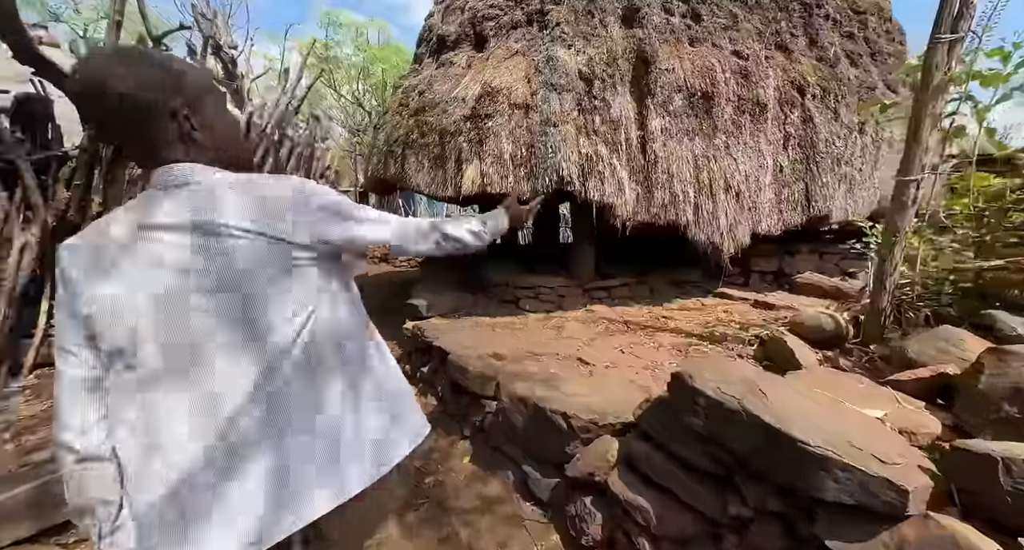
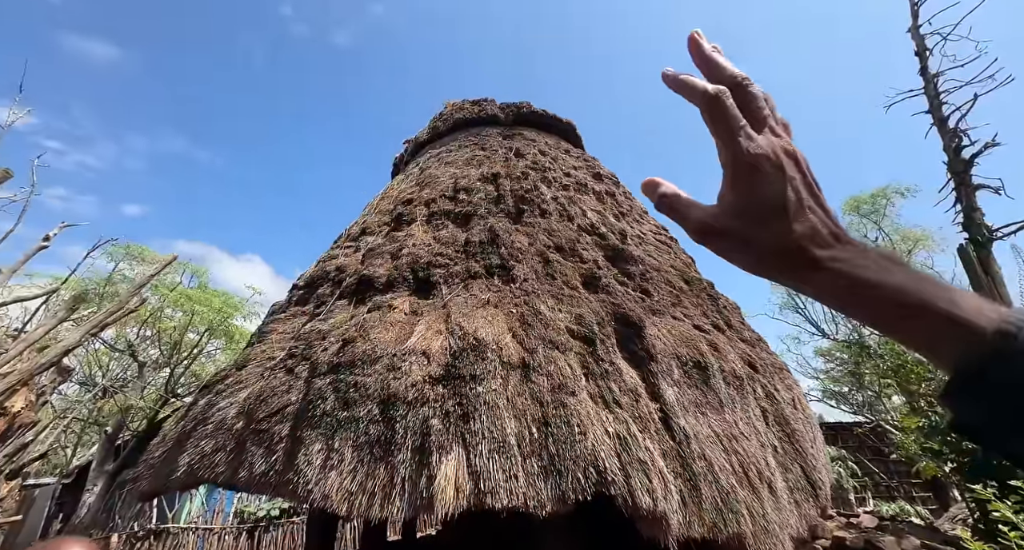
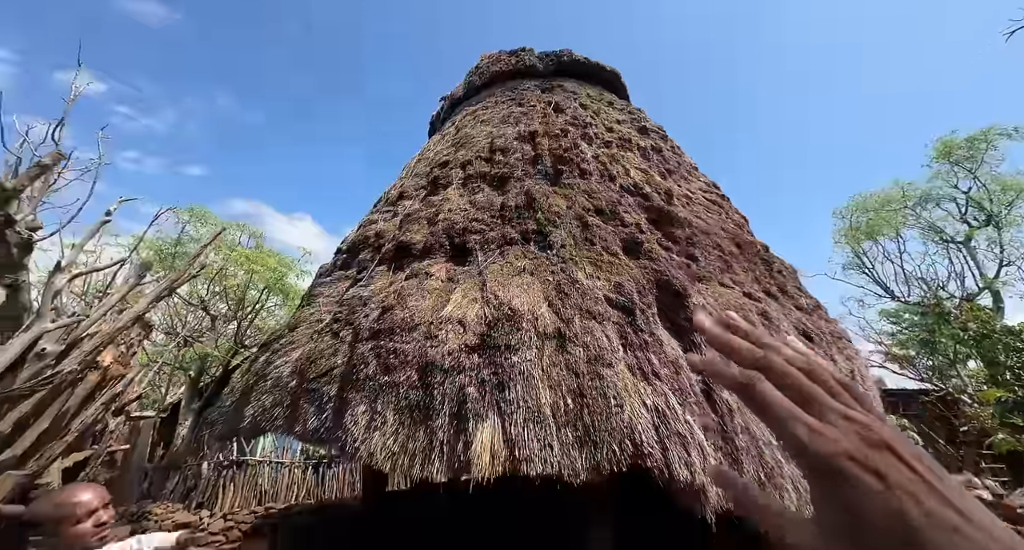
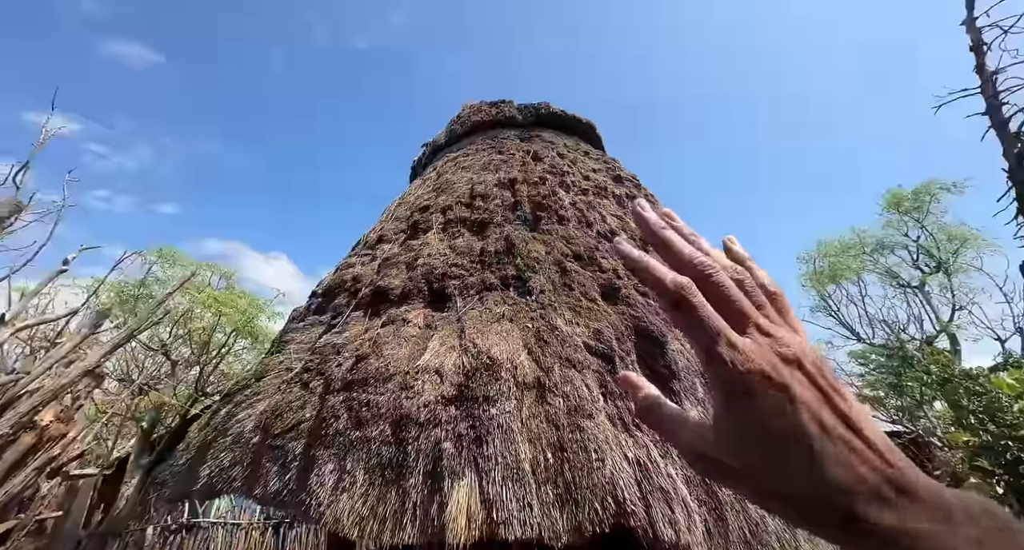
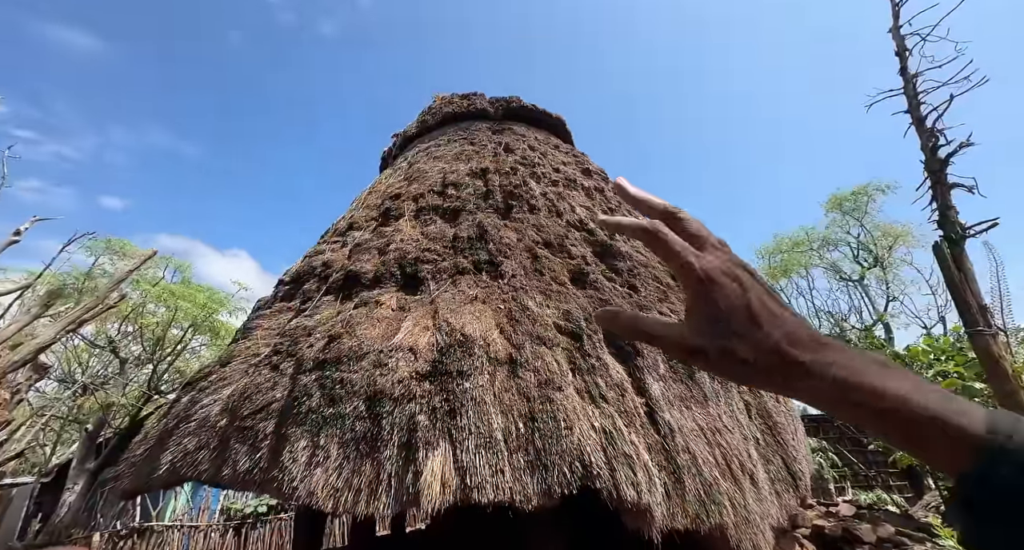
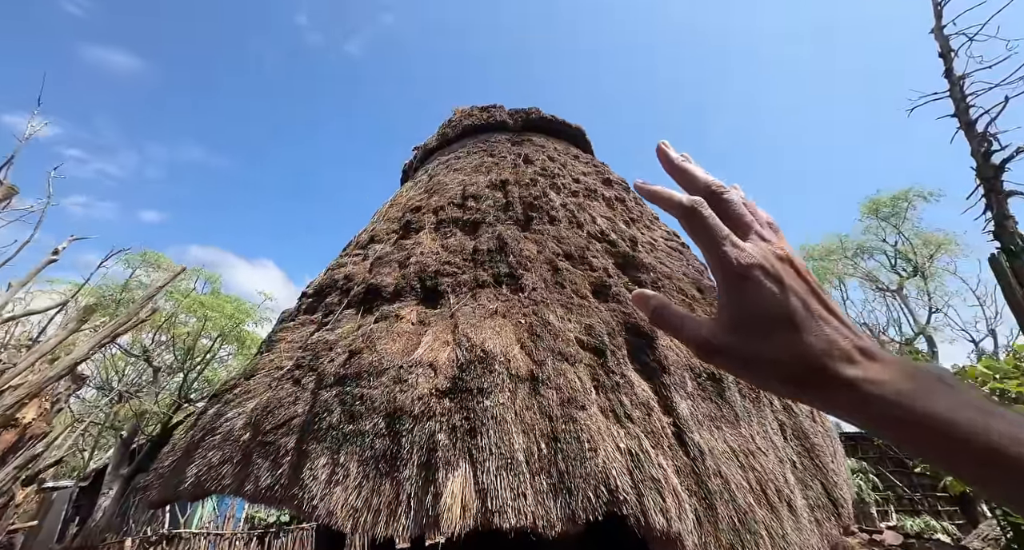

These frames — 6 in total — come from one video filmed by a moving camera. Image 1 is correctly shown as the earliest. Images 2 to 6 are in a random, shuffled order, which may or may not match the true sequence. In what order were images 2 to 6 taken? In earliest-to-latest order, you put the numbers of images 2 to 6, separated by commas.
5, 2, 6, 4, 3
